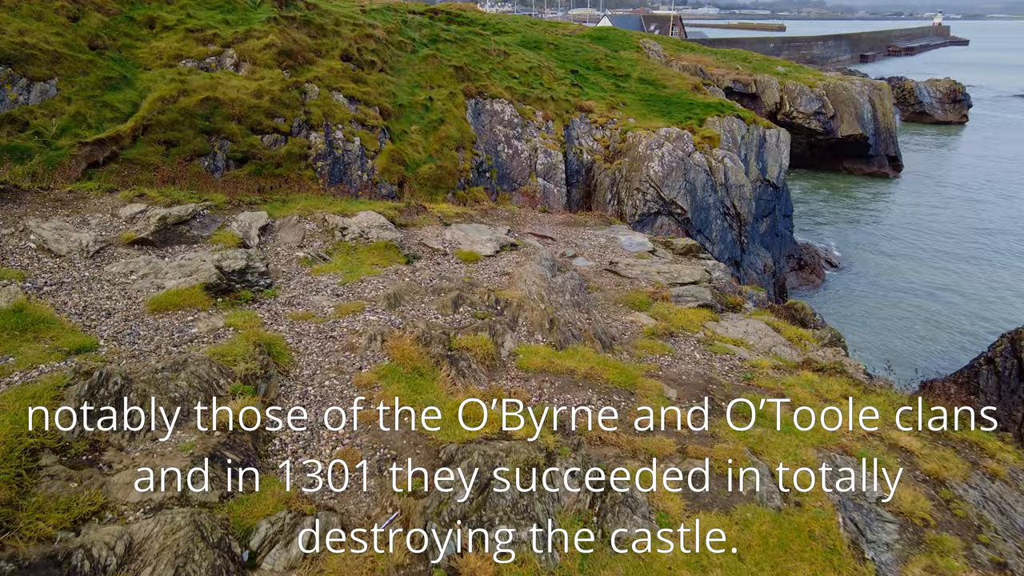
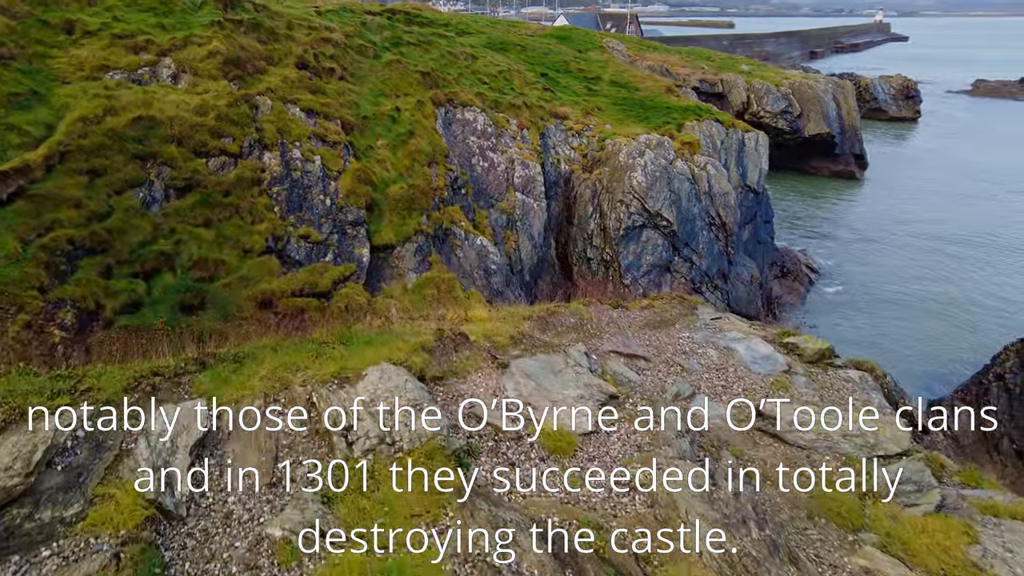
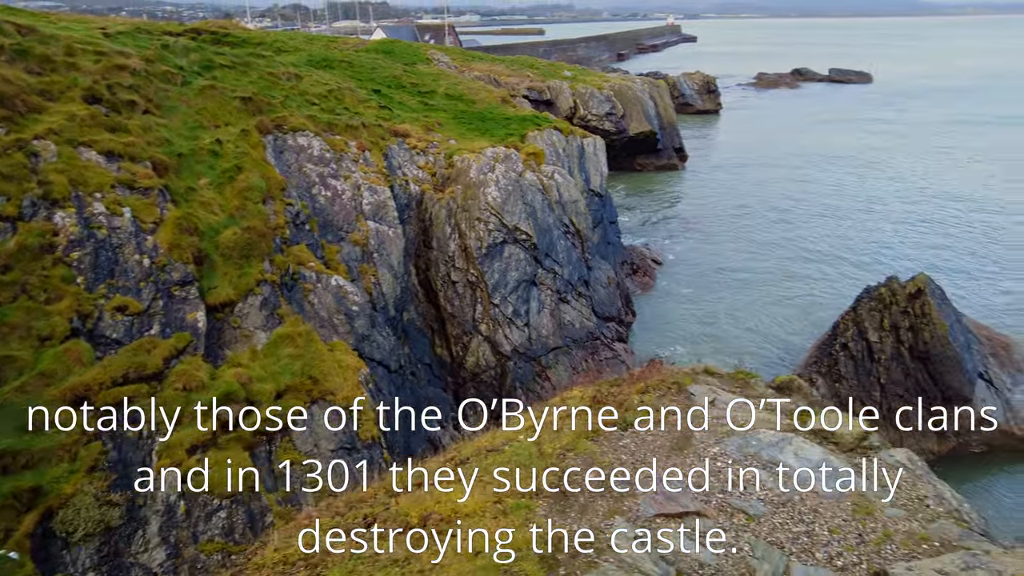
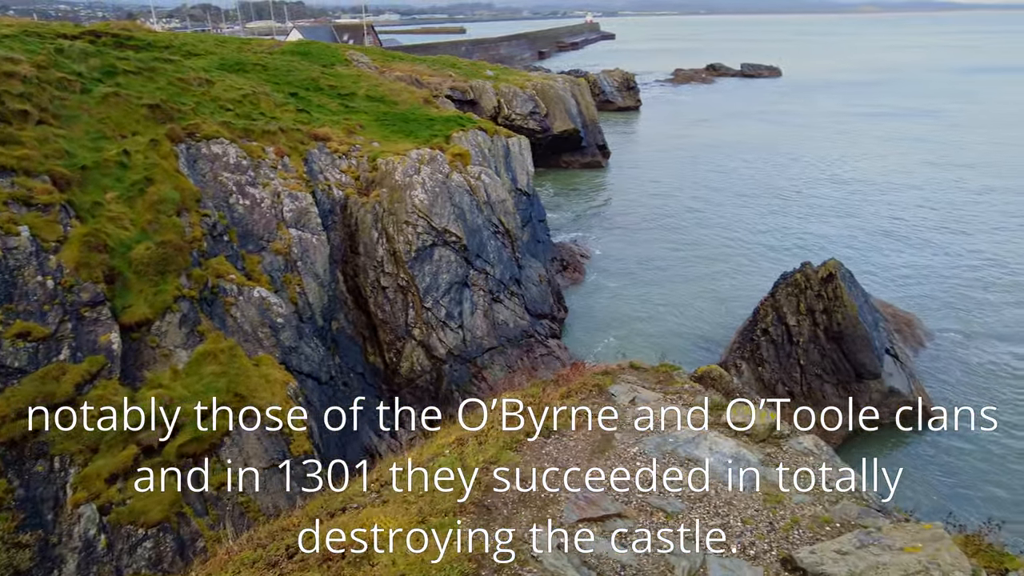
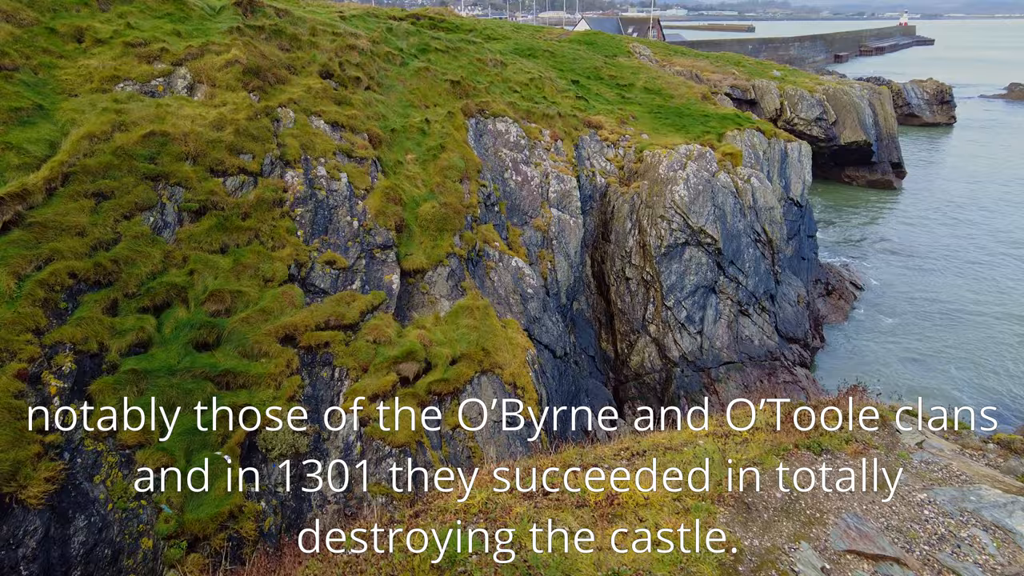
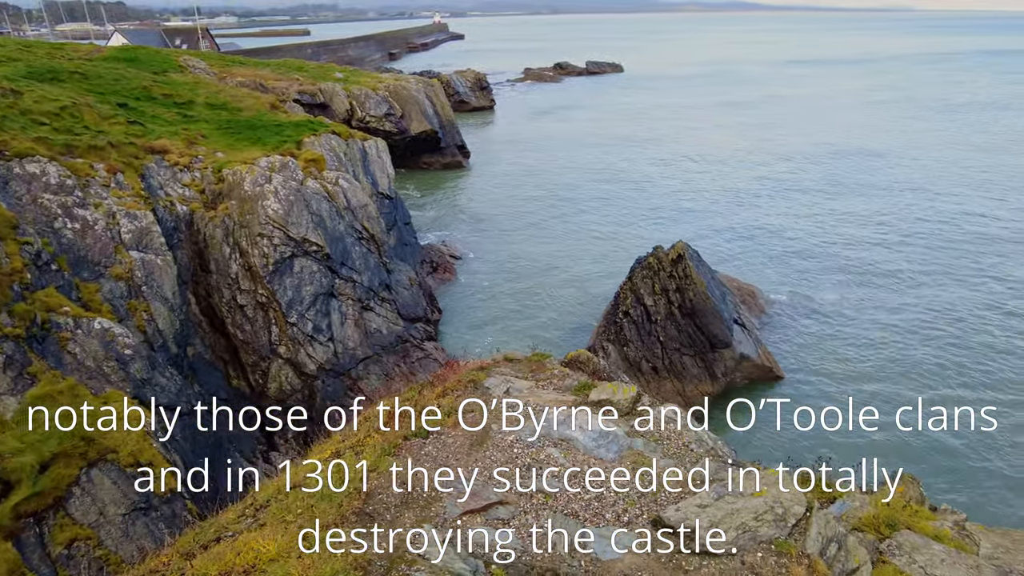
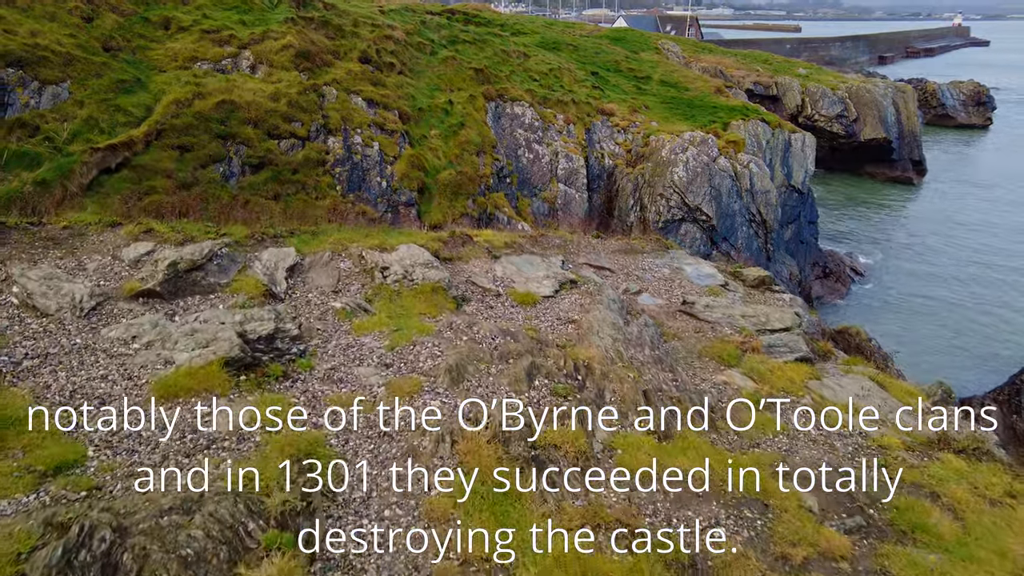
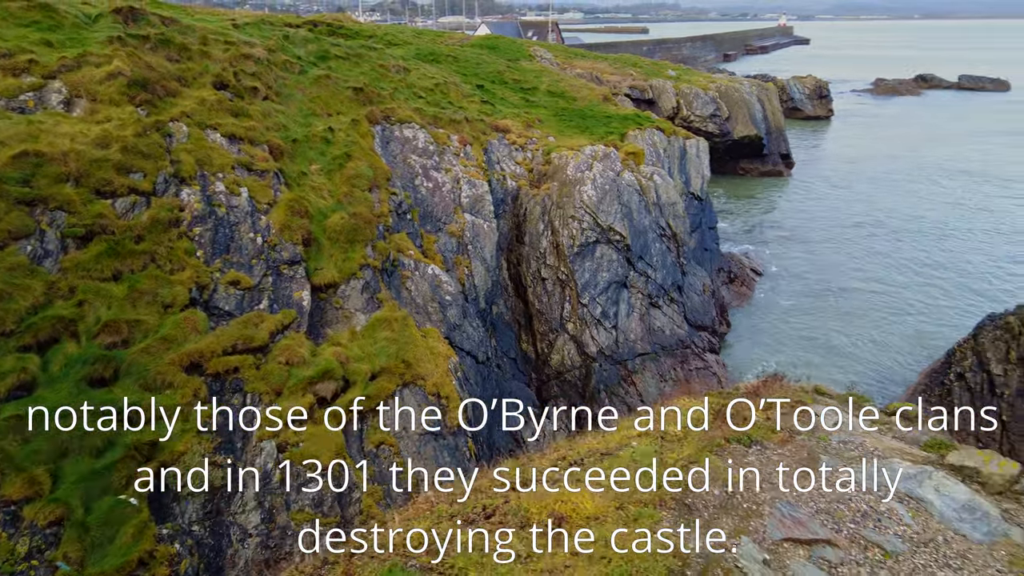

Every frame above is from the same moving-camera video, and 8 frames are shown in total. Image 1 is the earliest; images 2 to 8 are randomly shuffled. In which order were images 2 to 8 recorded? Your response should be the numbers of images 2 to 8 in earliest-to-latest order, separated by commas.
7, 2, 5, 8, 3, 4, 6
